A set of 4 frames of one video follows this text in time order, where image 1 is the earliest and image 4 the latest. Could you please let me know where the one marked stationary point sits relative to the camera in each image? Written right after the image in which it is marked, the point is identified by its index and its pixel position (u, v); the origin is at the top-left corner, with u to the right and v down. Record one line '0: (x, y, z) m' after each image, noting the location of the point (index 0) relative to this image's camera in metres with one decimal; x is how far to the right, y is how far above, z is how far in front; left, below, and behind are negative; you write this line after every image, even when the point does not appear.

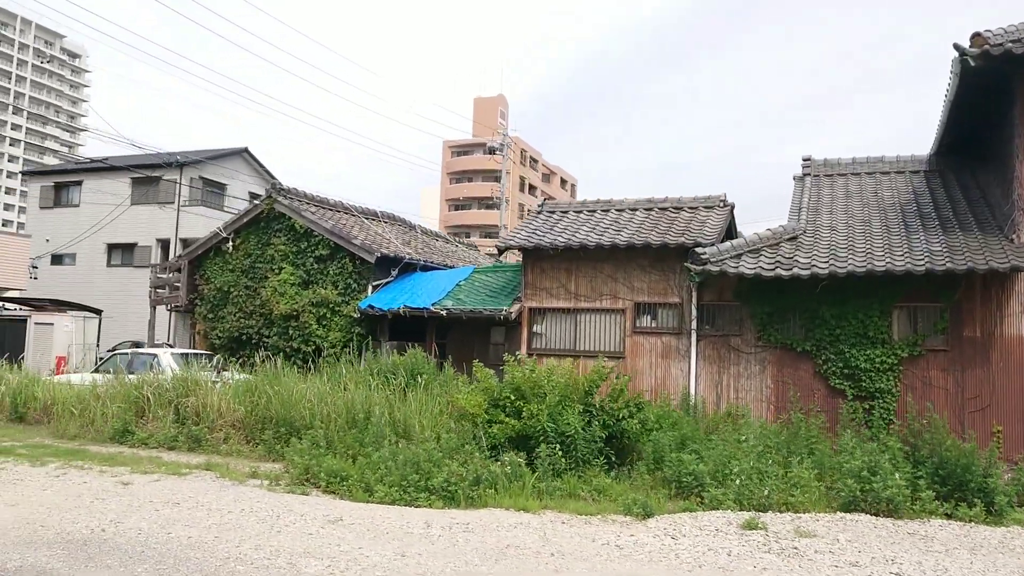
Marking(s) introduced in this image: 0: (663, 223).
0: (+2.1, +0.9, +12.2) m
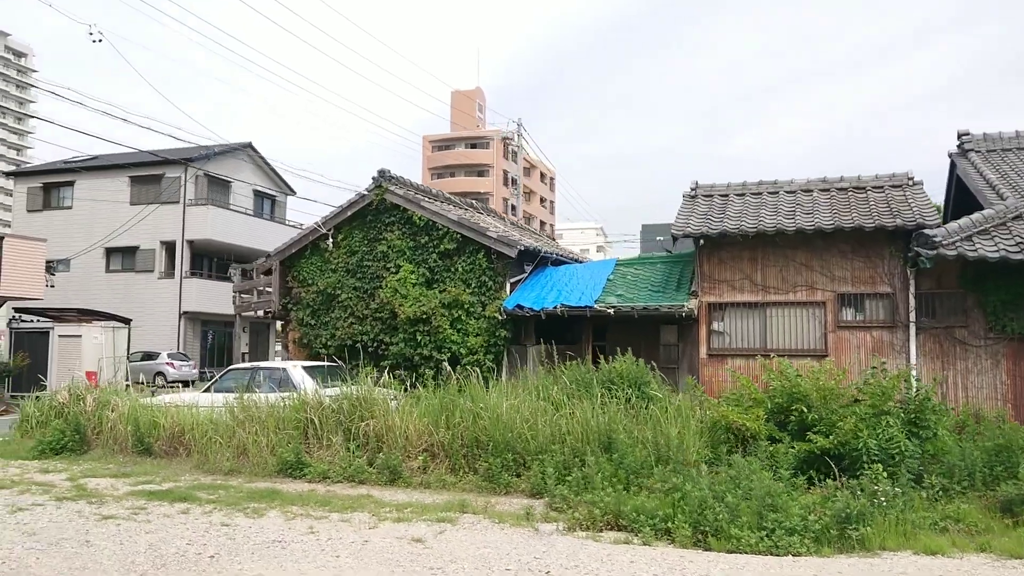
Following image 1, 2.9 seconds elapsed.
0: (+4.4, +1.1, +10.9) m
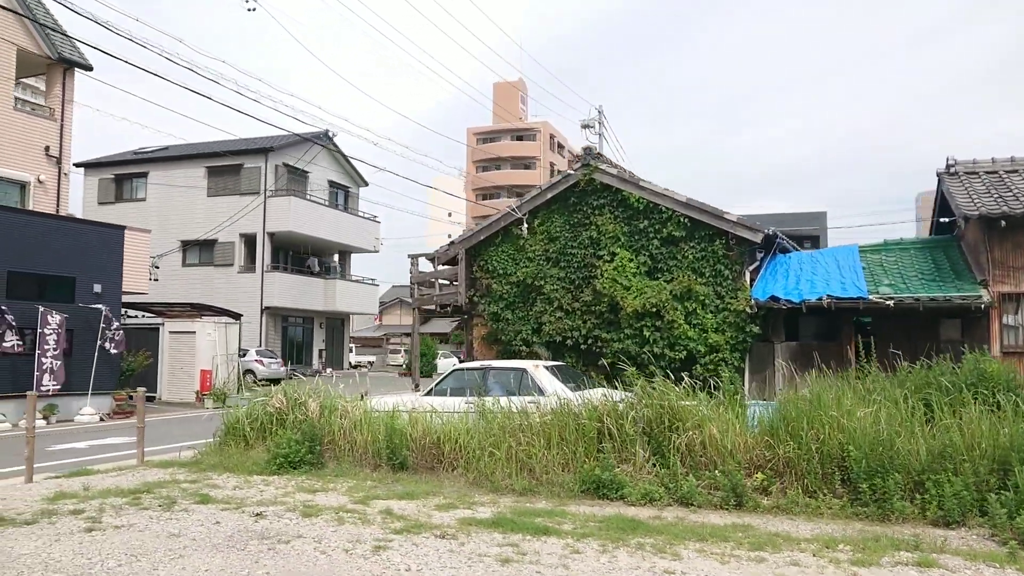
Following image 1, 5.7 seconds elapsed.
0: (+7.4, +1.2, +9.5) m
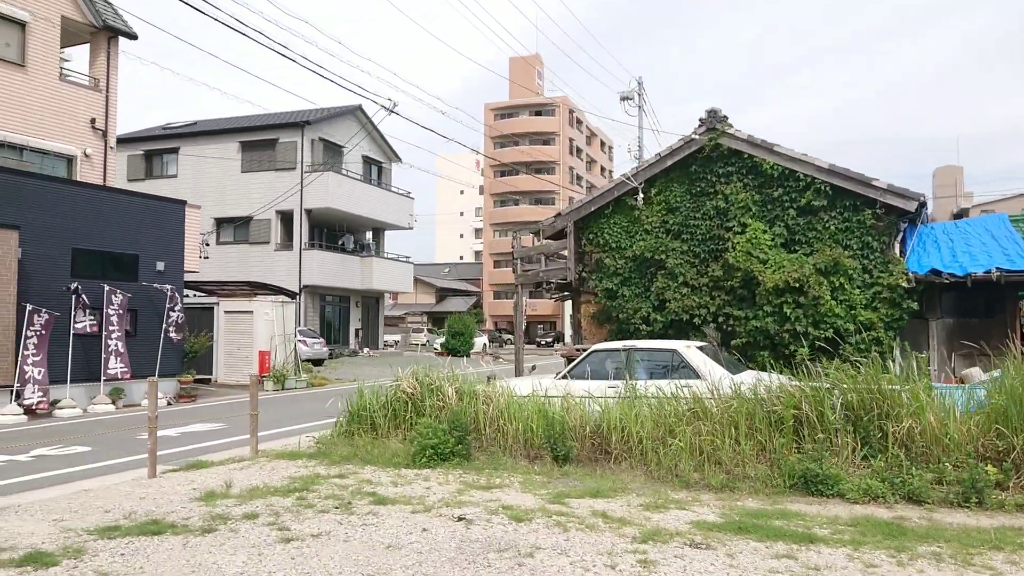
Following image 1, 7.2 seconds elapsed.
0: (+8.9, +1.5, +8.6) m
